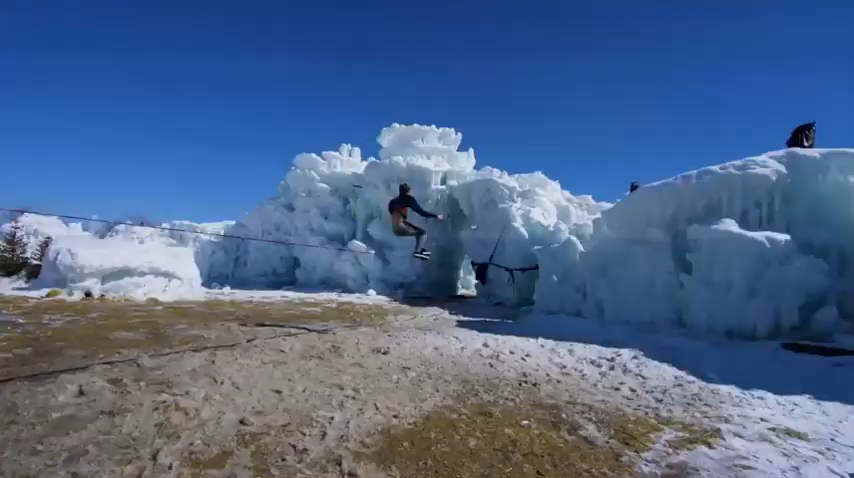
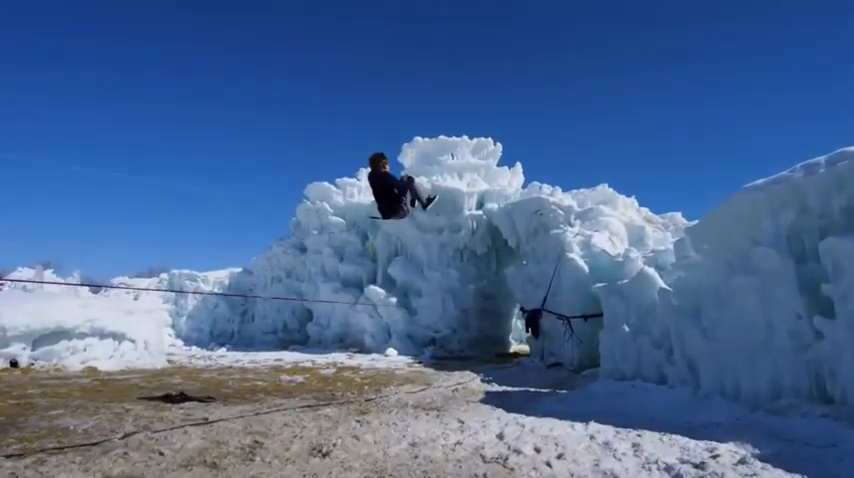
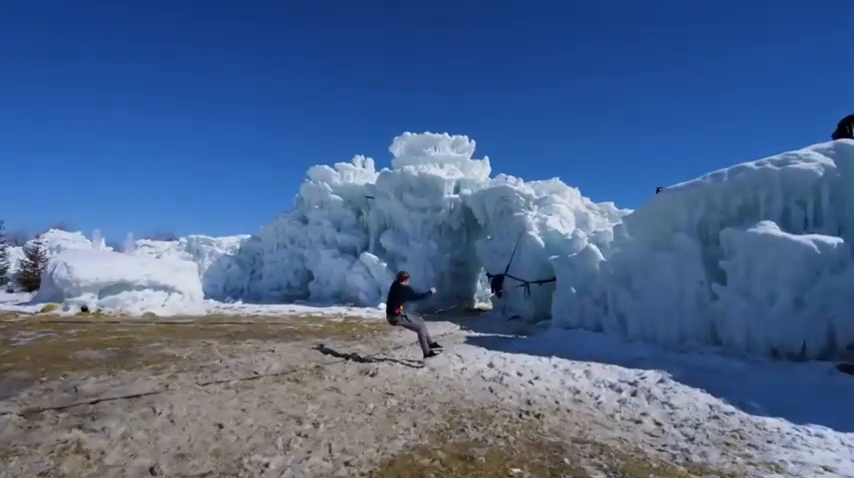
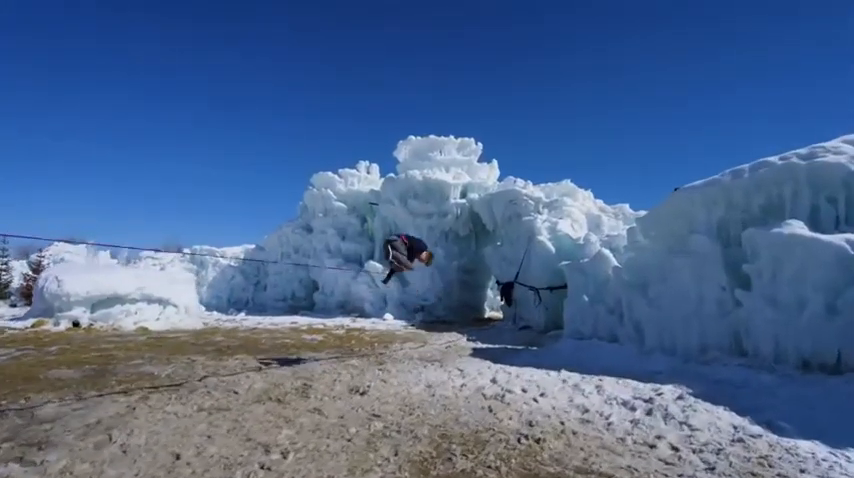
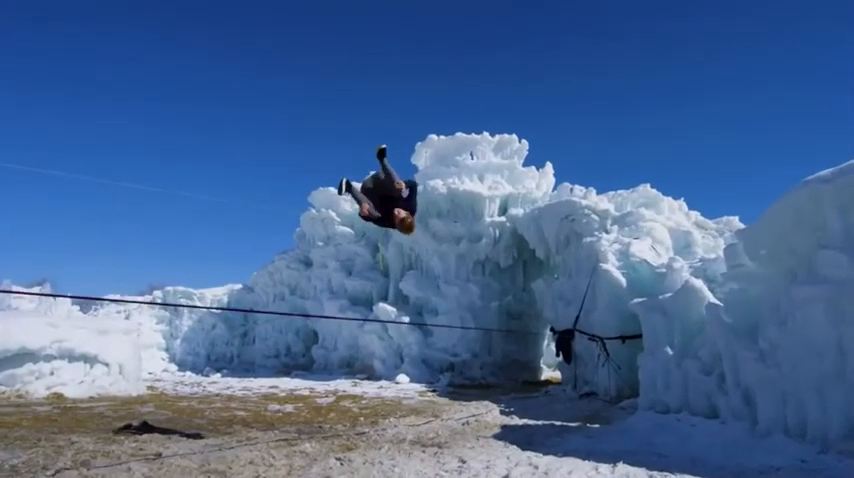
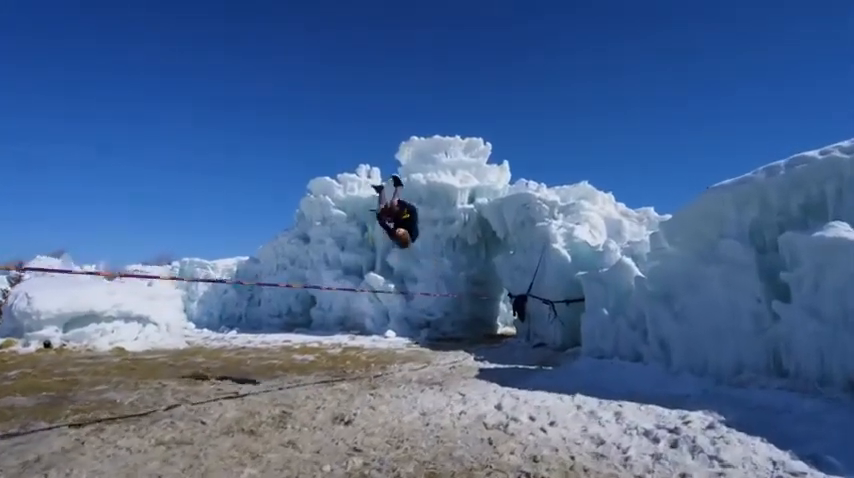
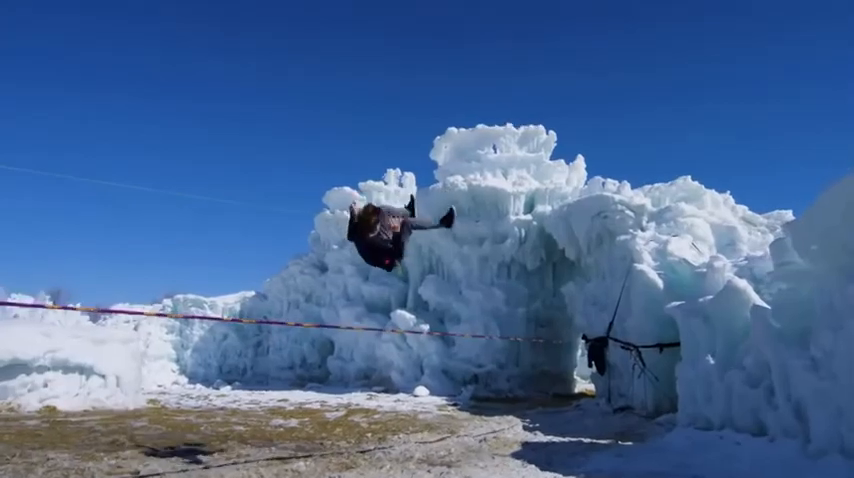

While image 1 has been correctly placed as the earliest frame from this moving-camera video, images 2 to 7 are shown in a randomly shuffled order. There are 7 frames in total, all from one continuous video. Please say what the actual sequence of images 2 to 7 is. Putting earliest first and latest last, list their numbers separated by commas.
3, 4, 6, 2, 5, 7
